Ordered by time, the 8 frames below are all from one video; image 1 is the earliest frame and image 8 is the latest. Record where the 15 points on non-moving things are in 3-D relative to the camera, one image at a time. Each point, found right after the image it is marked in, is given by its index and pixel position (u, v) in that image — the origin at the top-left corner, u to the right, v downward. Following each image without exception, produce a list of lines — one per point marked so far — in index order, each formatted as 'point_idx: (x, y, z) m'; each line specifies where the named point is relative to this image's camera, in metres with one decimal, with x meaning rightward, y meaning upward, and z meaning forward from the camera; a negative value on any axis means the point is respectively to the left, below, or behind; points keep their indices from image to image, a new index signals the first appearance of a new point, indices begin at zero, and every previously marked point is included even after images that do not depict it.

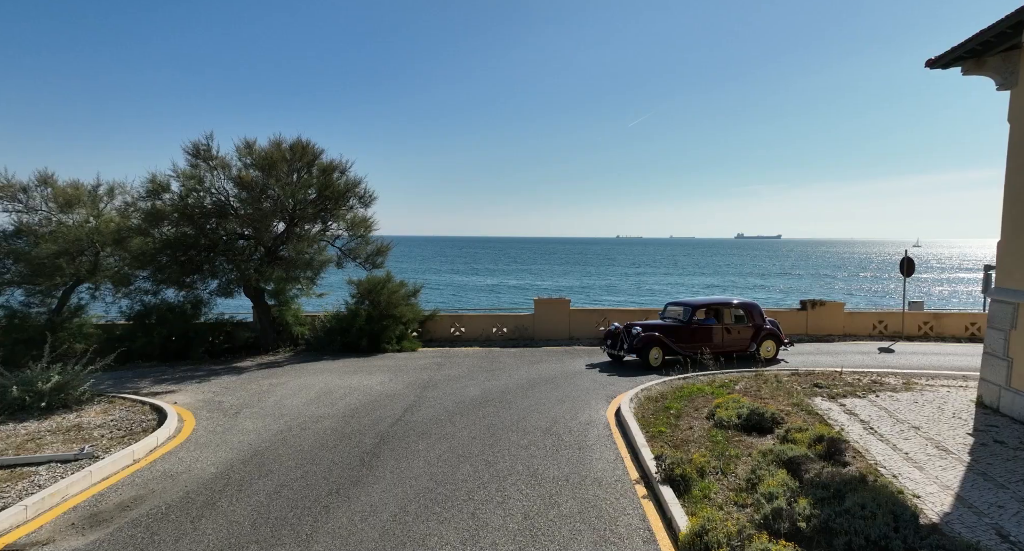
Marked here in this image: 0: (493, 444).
0: (-0.3, -2.2, +7.1) m
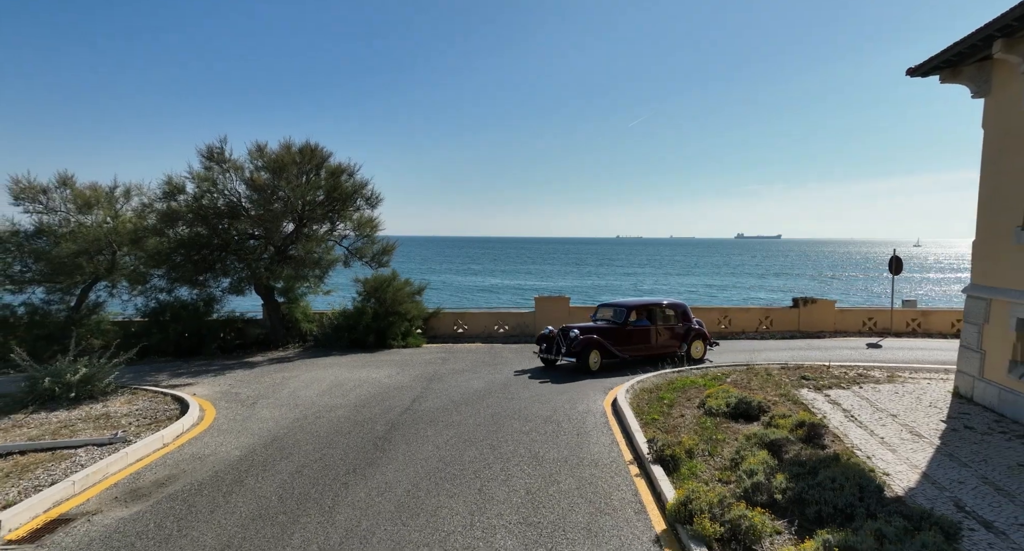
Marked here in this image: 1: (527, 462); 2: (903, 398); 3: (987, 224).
0: (-0.2, -2.1, +7.6) m
1: (+0.2, -2.2, +6.4) m
2: (+6.3, -2.0, +9.0) m
3: (+7.3, +0.8, +8.5) m
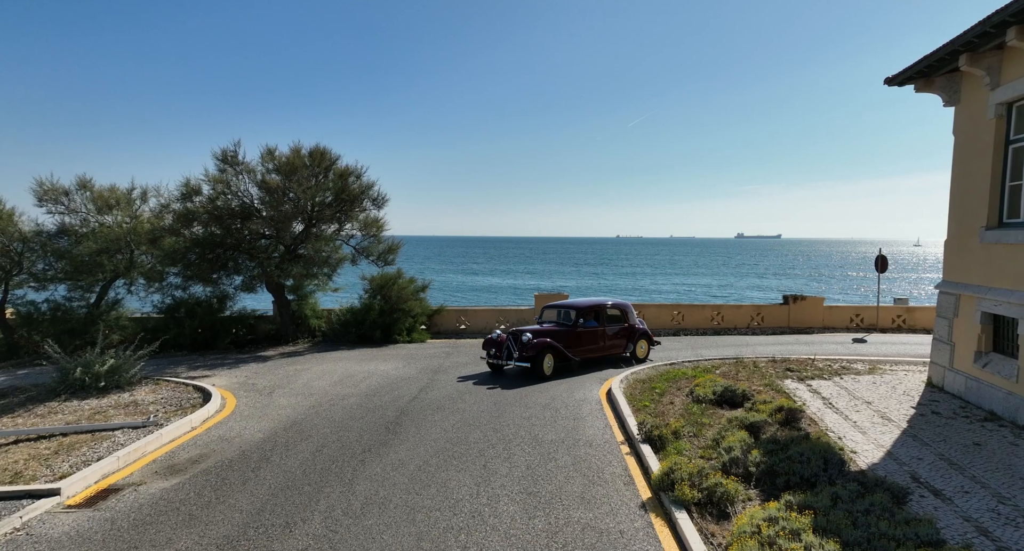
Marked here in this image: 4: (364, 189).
0: (-0.2, -2.1, +8.2) m
1: (+0.2, -2.1, +7.0) m
2: (+6.4, -1.9, +9.6) m
3: (+7.3, +0.8, +9.1) m
4: (-4.1, +2.4, +15.3) m
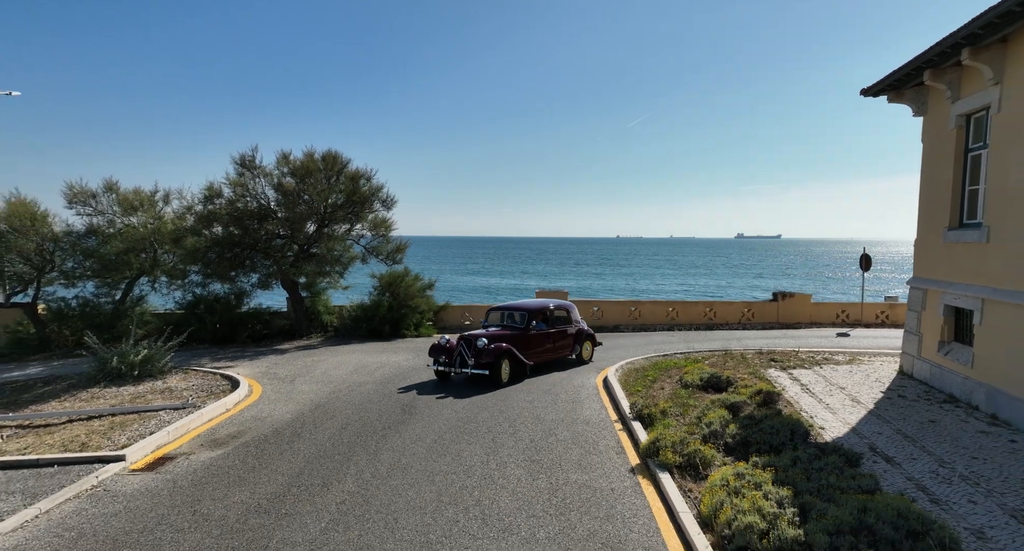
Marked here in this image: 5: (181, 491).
0: (-0.1, -2.0, +9.0) m
1: (+0.3, -2.0, +7.8) m
2: (+6.4, -1.9, +10.4) m
3: (+7.4, +0.9, +9.9) m
4: (-4.0, +2.4, +16.1) m
5: (-3.4, -2.2, +5.7) m
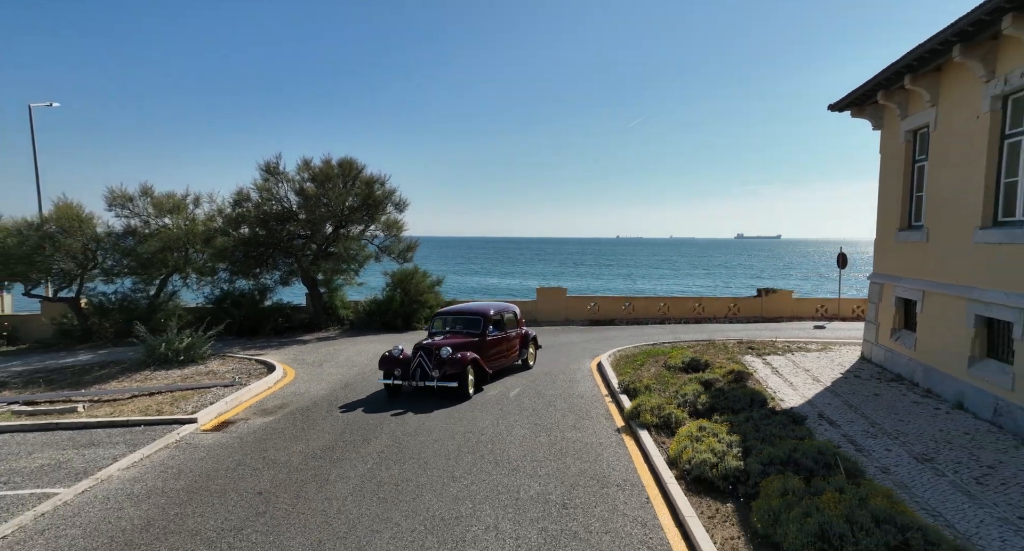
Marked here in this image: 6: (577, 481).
0: (-0.1, -1.9, +10.3) m
1: (+0.3, -2.0, +9.1) m
2: (+6.5, -1.8, +11.7) m
3: (+7.5, +1.0, +11.2) m
4: (-3.9, +2.5, +17.3) m
5: (-3.3, -2.1, +6.9) m
6: (+0.7, -2.1, +5.7) m
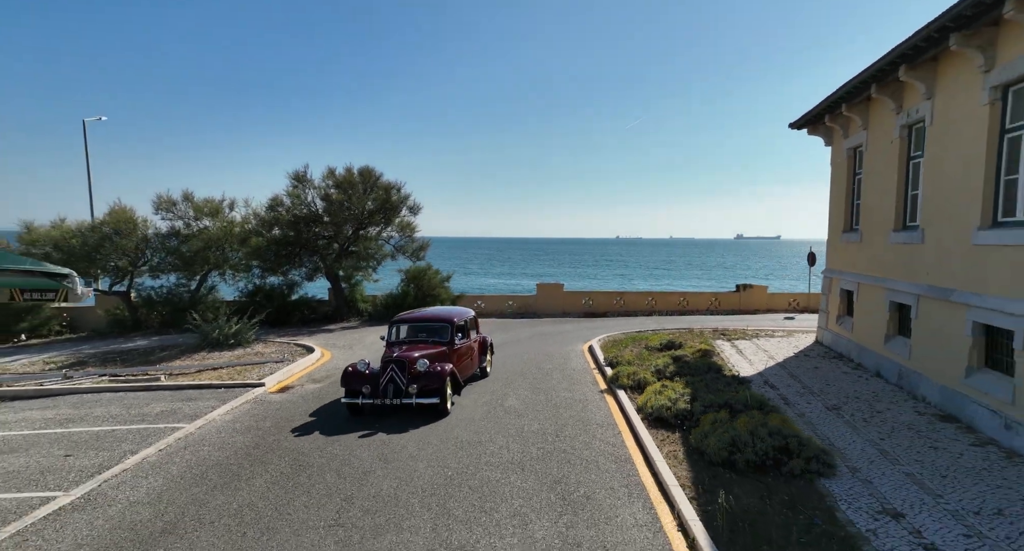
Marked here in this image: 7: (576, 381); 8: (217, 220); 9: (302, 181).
0: (0.0, -1.8, +12.2) m
1: (+0.4, -1.9, +11.0) m
2: (+6.6, -1.7, +13.6) m
3: (+7.5, +1.1, +13.1) m
4: (-3.8, +2.6, +19.2) m
5: (-3.2, -2.0, +8.8) m
6: (+0.8, -2.0, +7.6) m
7: (+1.1, -1.9, +10.0) m
8: (-9.5, +1.8, +17.9) m
9: (-6.9, +3.1, +18.1) m
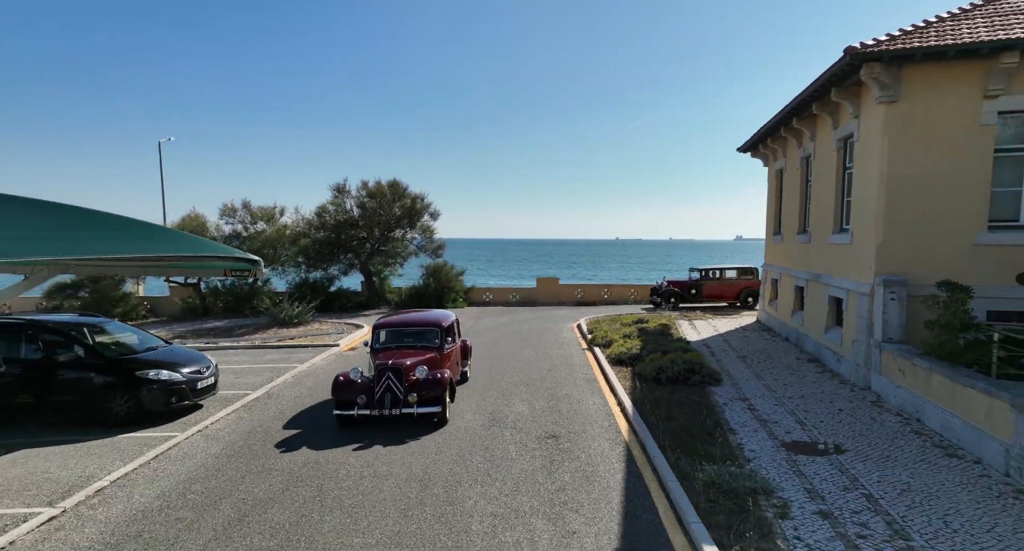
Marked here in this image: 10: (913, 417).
0: (+0.2, -1.6, +15.7) m
1: (+0.6, -1.6, +14.6) m
2: (+6.8, -1.5, +17.2) m
3: (+7.7, +1.3, +16.7) m
4: (-3.7, +2.8, +22.8) m
5: (-3.0, -1.8, +12.4) m
6: (+0.9, -1.8, +11.2) m
7: (+1.3, -1.7, +13.5) m
8: (-9.3, +2.0, +21.5) m
9: (-6.7, +3.3, +21.7) m
10: (+5.1, -1.8, +7.1) m
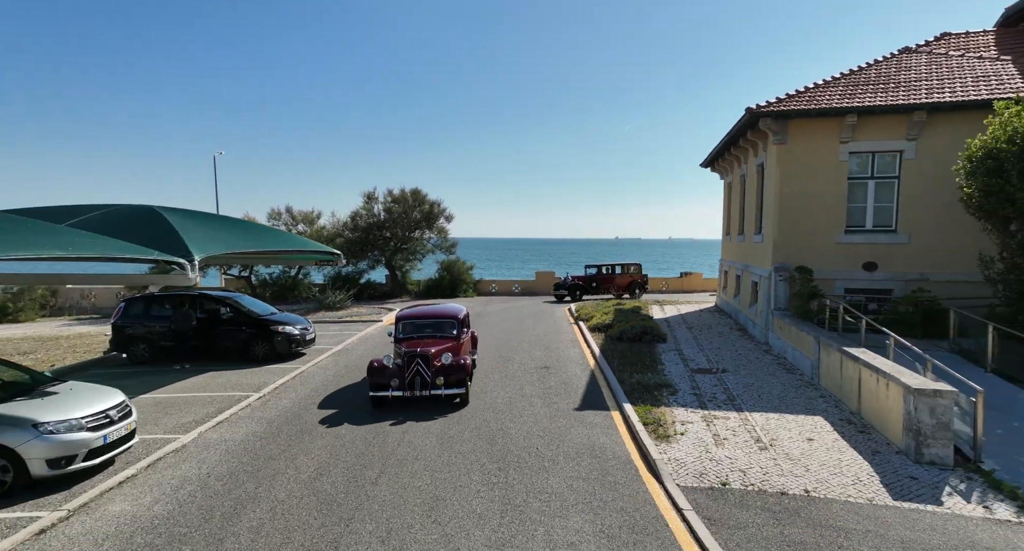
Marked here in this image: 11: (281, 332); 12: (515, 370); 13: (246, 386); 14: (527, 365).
0: (+0.3, -1.4, +19.4) m
1: (+0.7, -1.4, +18.3) m
2: (+6.9, -1.2, +20.9) m
3: (+7.8, +1.5, +20.4) m
4: (-3.5, +3.1, +26.5) m
5: (-2.9, -1.5, +16.1) m
6: (+1.0, -1.5, +14.9) m
7: (+1.4, -1.4, +17.2) m
8: (-9.2, +2.2, +25.2) m
9: (-6.6, +3.5, +25.4) m
10: (+5.2, -1.6, +10.7) m
11: (-4.5, -1.1, +10.9) m
12: (+0.1, -1.8, +10.5) m
13: (-4.3, -1.8, +9.1) m
14: (+0.3, -1.7, +10.9) m
